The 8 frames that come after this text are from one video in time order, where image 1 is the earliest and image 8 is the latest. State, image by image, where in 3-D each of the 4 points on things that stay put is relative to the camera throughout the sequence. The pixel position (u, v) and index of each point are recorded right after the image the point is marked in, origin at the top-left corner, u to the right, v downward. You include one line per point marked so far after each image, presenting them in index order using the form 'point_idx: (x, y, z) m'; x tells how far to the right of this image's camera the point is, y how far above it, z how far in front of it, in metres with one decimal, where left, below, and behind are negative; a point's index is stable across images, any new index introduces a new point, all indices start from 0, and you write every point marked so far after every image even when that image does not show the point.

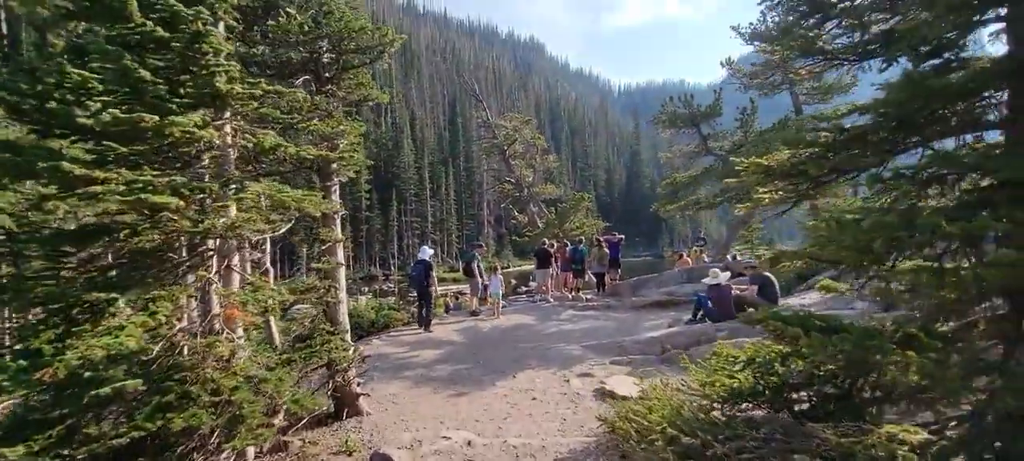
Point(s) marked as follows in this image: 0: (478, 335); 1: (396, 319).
0: (-0.9, -3.0, +14.1) m
1: (-3.4, -2.6, +14.8) m
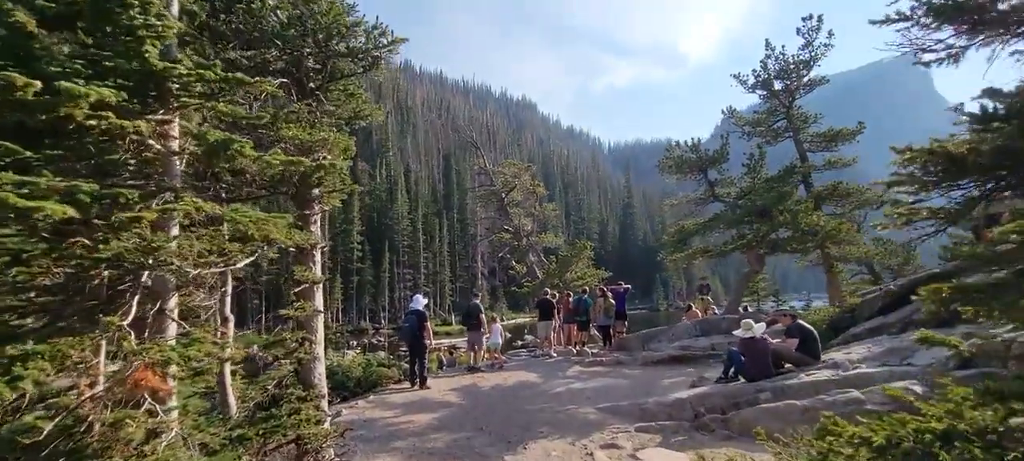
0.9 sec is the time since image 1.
0: (-0.8, -4.2, +12.5) m
1: (-3.4, -3.9, +13.2) m
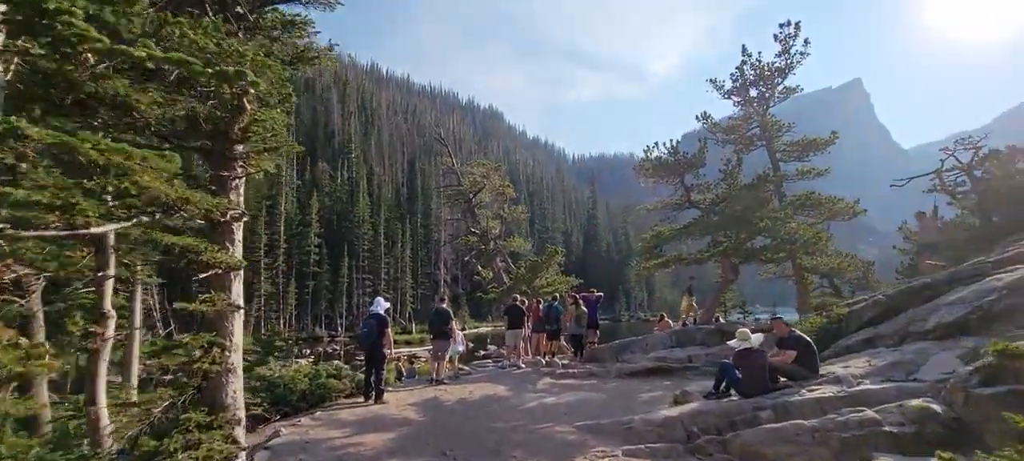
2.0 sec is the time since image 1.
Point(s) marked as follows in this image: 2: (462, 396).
0: (-1.6, -4.1, +11.2) m
1: (-4.2, -3.8, +11.7) m
2: (-1.3, -4.3, +12.7) m
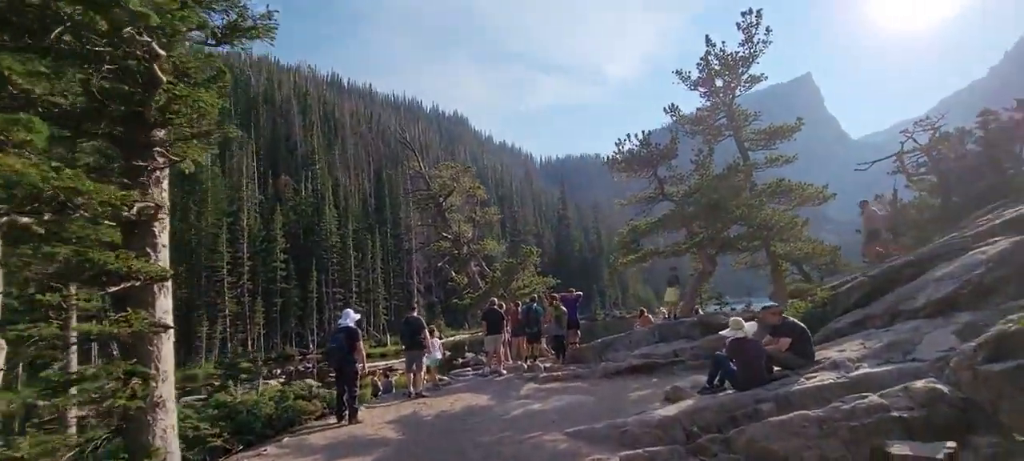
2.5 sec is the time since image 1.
0: (-1.9, -4.2, +10.4) m
1: (-4.5, -4.0, +10.8) m
2: (-1.7, -4.3, +12.0) m
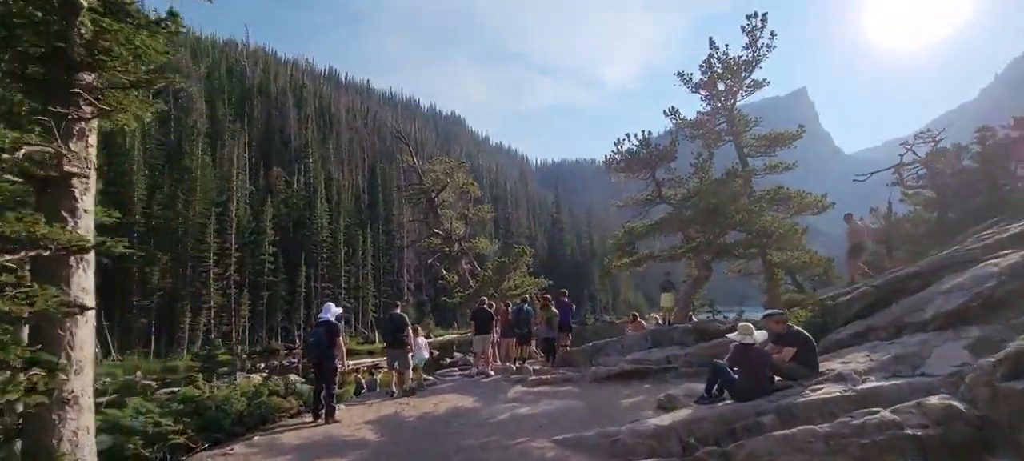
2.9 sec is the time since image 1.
0: (-2.2, -4.0, +9.9) m
1: (-4.8, -3.7, +10.2) m
2: (-2.0, -4.2, +11.4) m
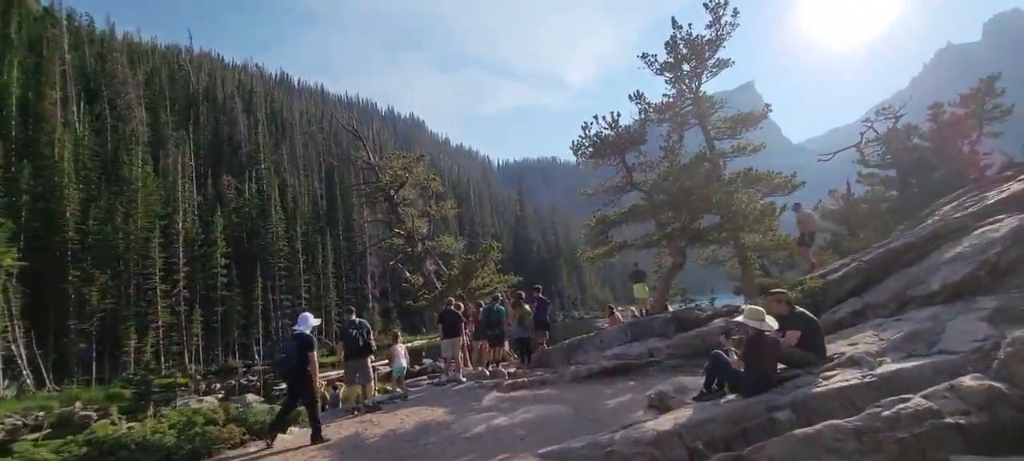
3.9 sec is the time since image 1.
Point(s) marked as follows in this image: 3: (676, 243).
0: (-2.6, -3.9, +8.6) m
1: (-5.2, -3.7, +8.8) m
2: (-2.5, -4.1, +10.2) m
3: (+5.9, -0.4, +17.8) m
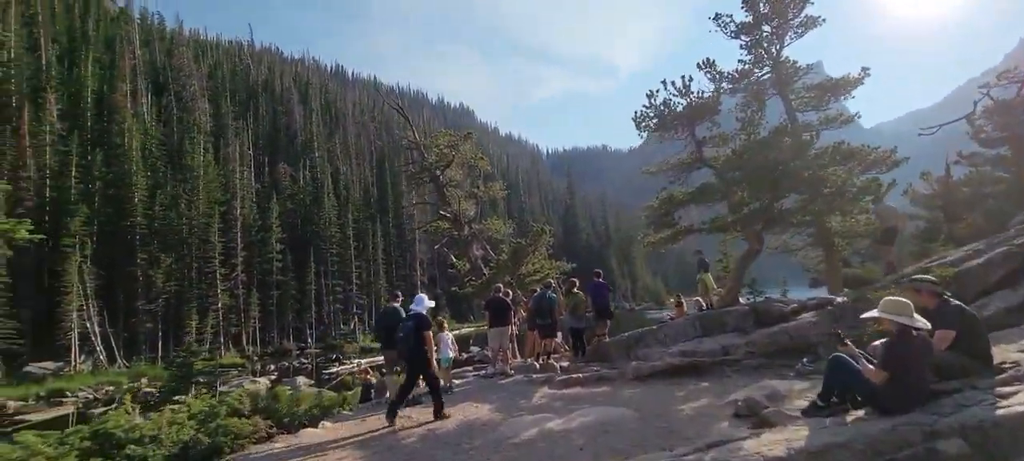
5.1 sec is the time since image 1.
0: (-1.7, -3.4, +7.5) m
1: (-4.3, -3.2, +7.9) m
2: (-1.5, -3.6, +9.0) m
3: (+7.6, +0.1, +15.8) m
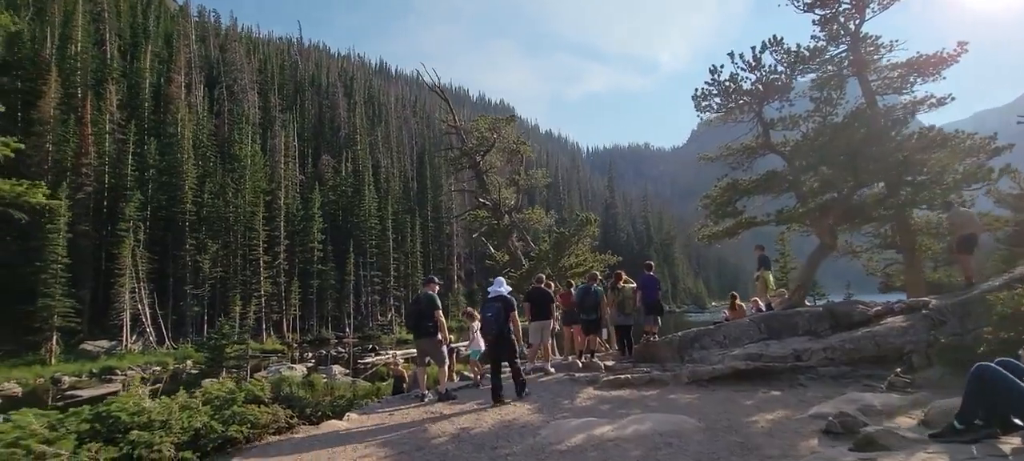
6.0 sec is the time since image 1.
0: (-1.1, -3.1, +6.6) m
1: (-3.7, -2.8, +7.2) m
2: (-0.8, -3.2, +8.1) m
3: (+8.9, +0.3, +14.1) m
